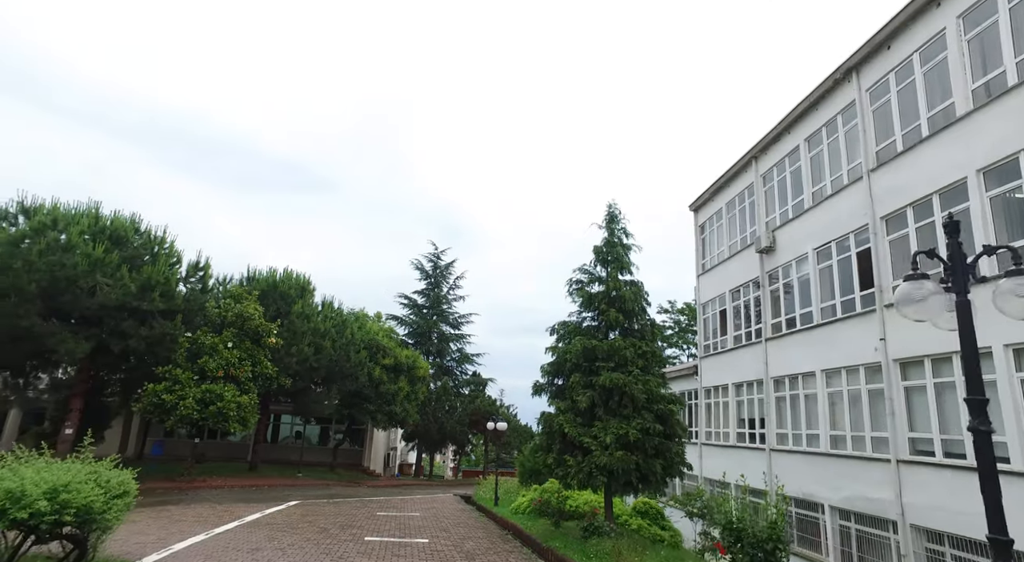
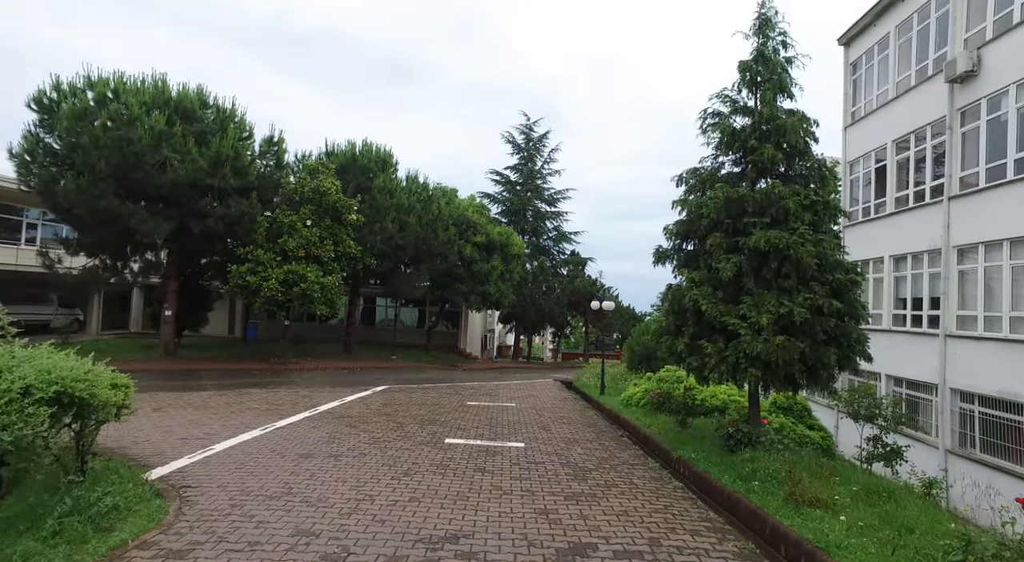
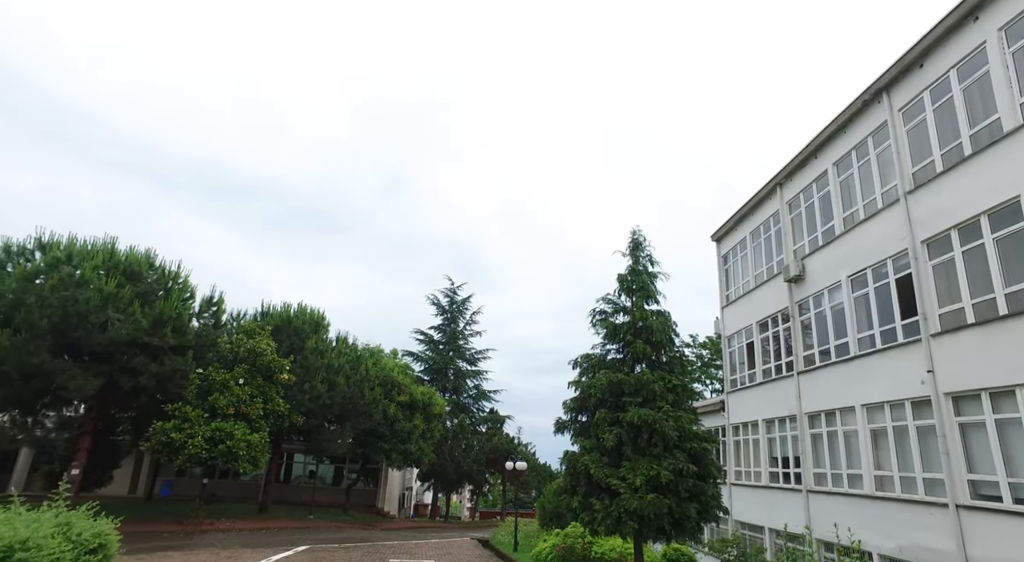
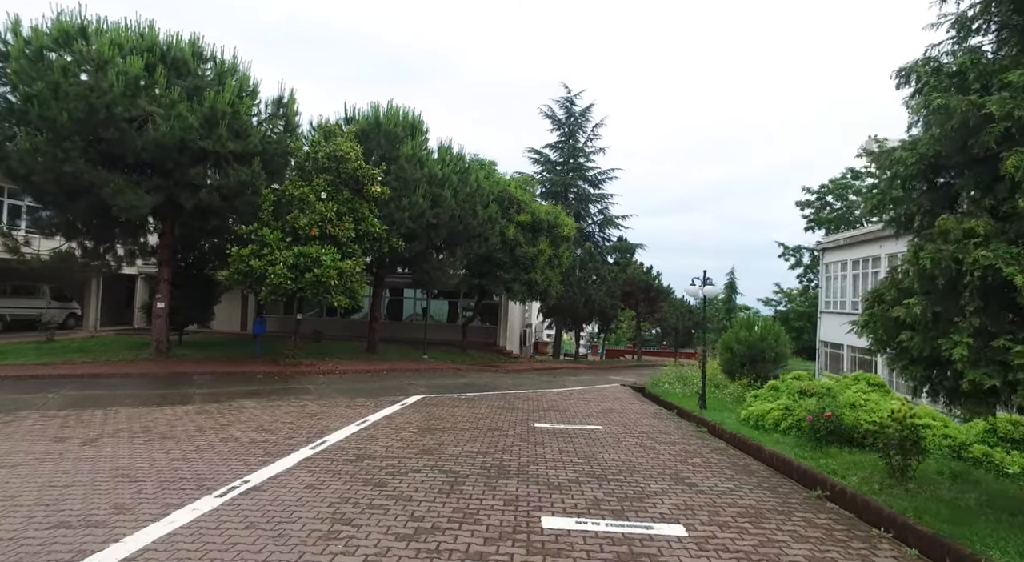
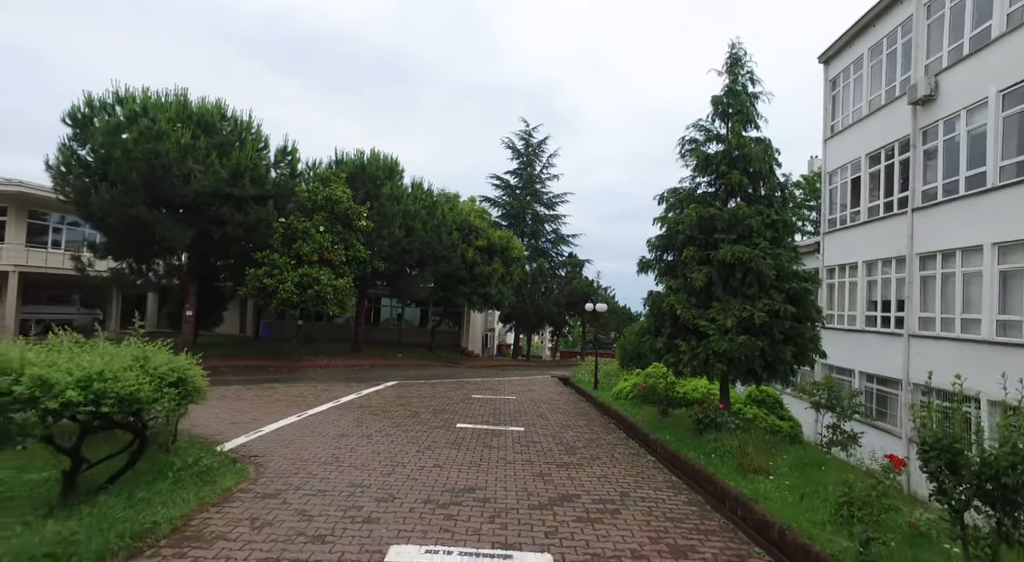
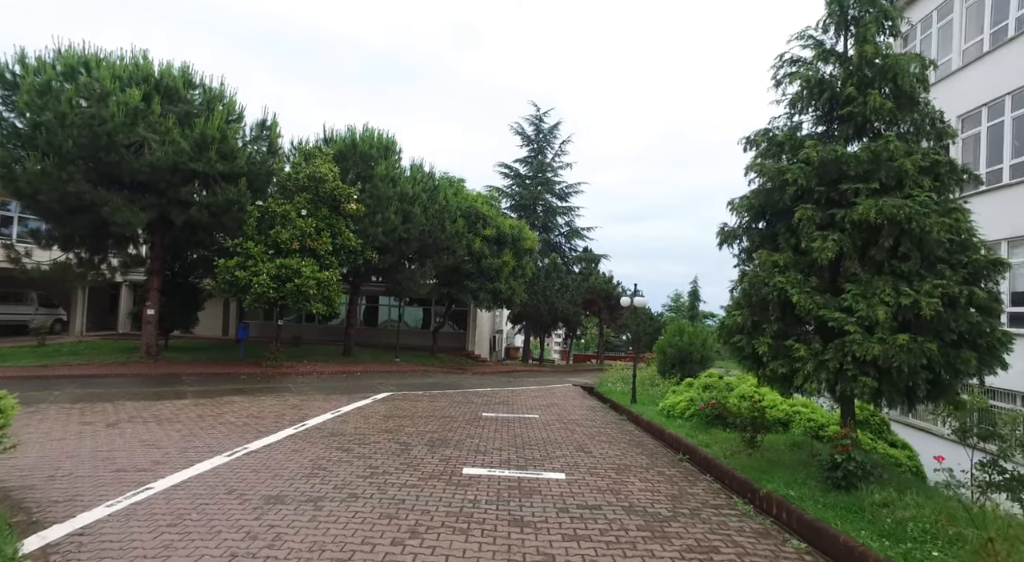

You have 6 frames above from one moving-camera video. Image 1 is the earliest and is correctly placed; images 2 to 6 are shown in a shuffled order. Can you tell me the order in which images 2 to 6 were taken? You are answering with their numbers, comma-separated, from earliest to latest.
3, 5, 2, 6, 4
